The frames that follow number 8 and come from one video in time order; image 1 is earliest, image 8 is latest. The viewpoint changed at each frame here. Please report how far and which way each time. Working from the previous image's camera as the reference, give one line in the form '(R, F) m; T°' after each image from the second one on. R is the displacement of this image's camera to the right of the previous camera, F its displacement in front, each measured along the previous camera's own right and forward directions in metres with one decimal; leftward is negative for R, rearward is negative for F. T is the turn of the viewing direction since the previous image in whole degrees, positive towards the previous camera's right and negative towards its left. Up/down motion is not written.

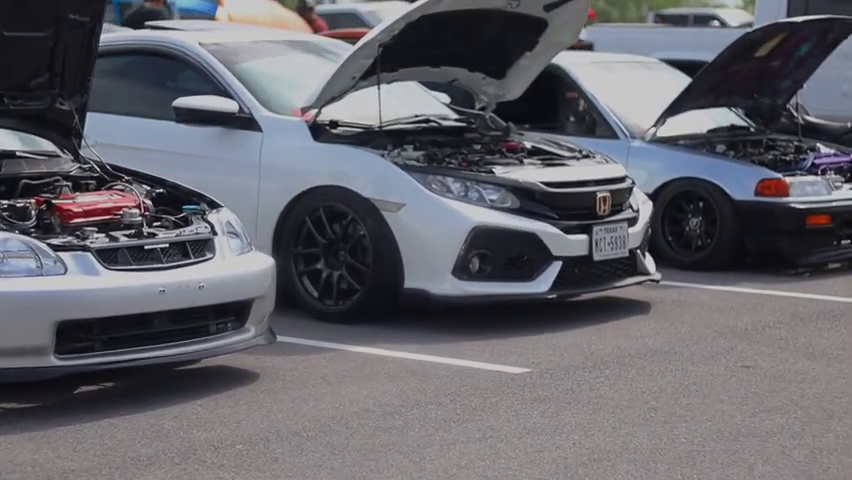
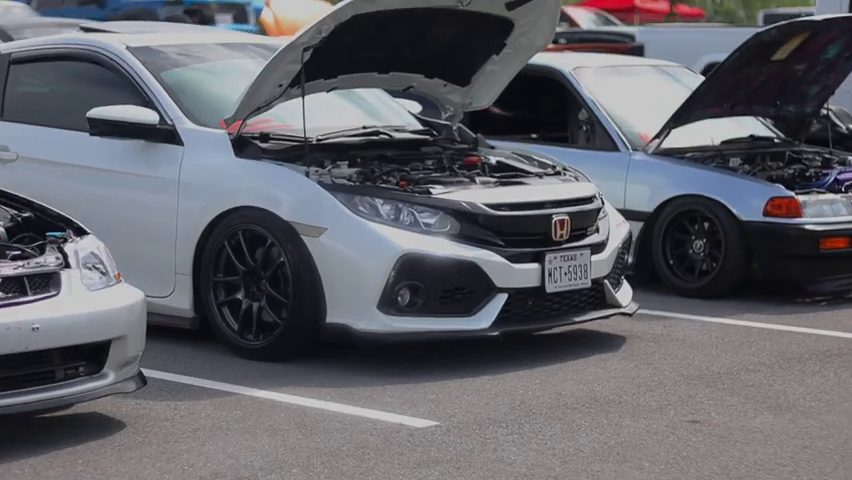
(+0.8, +1.0) m; -4°
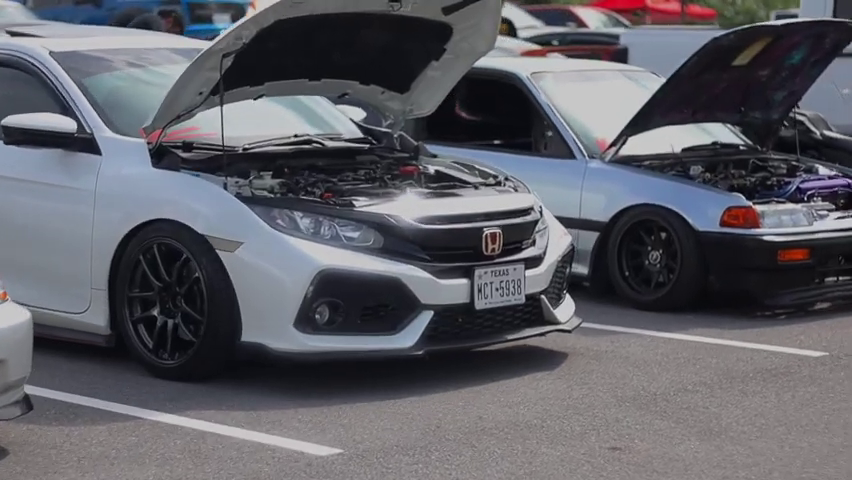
(+0.4, +0.3) m; -1°
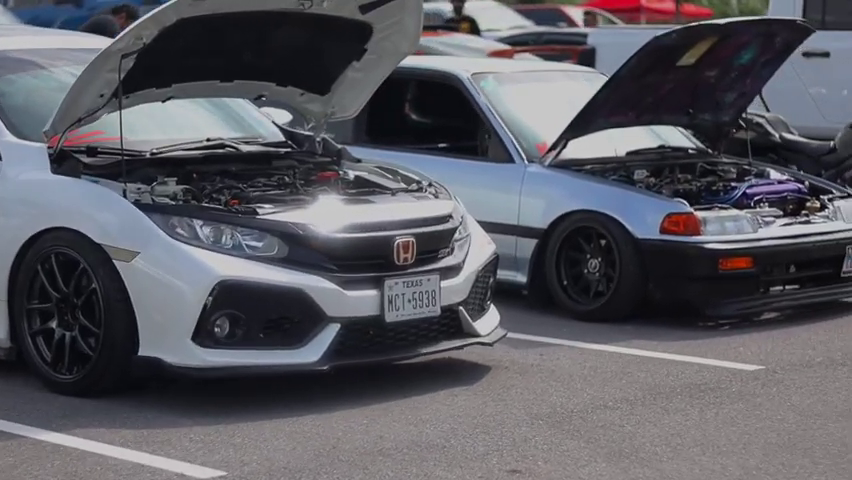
(+0.4, +0.3) m; 0°
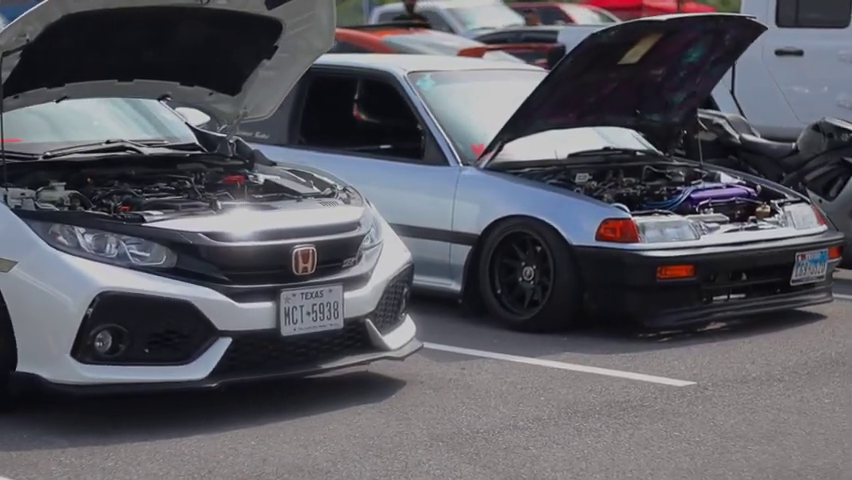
(+0.4, +0.4) m; -1°
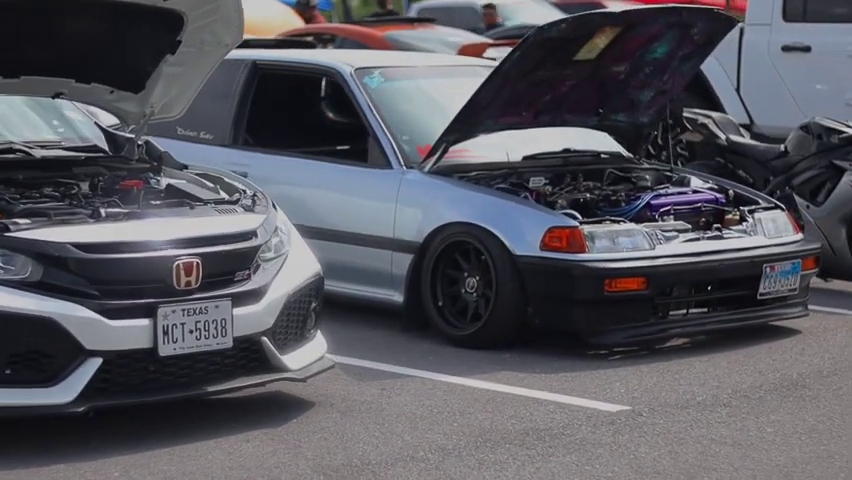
(+0.5, +0.6) m; -2°
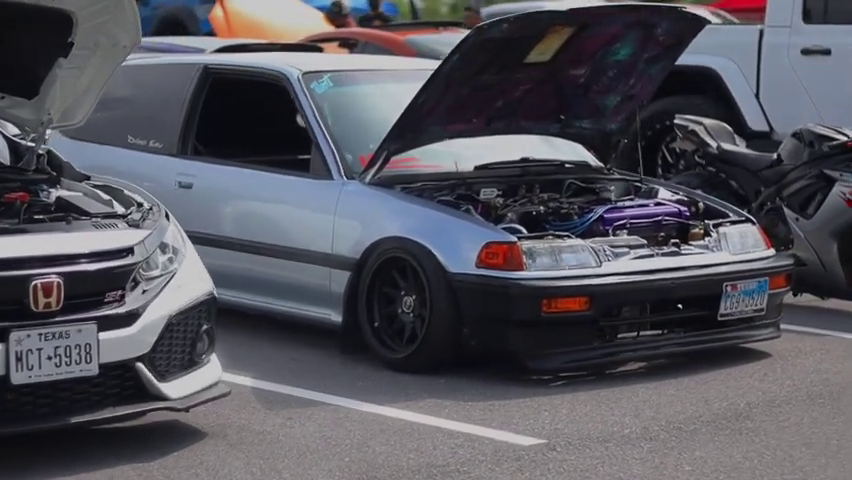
(+0.6, +0.5) m; -3°
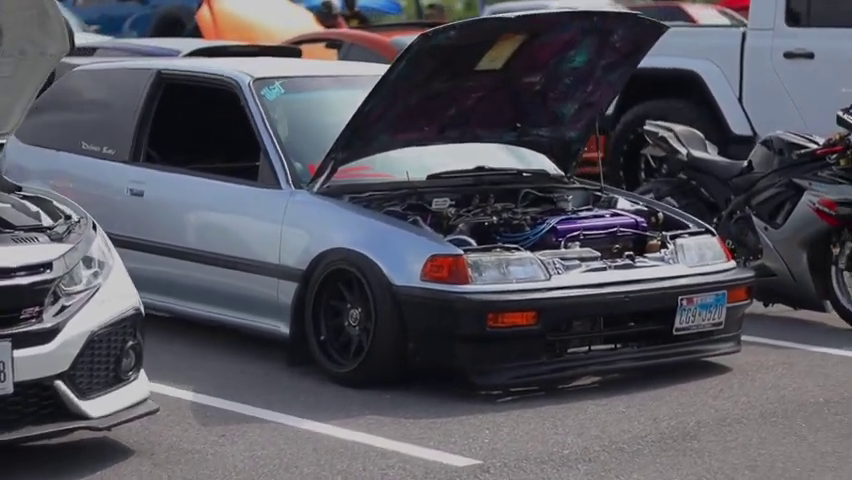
(+0.3, +0.2) m; -1°
